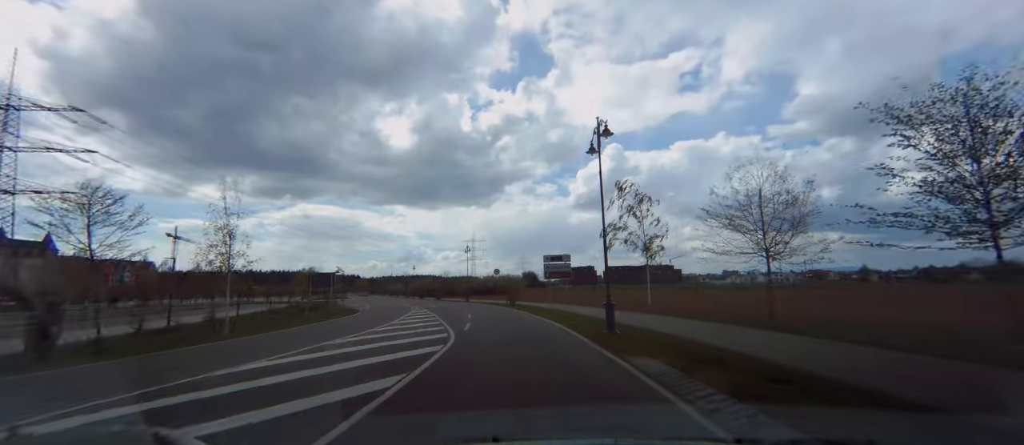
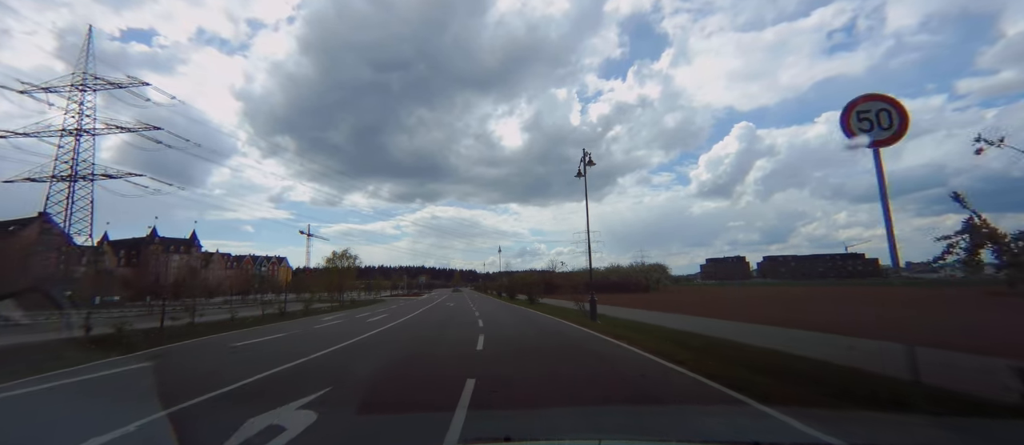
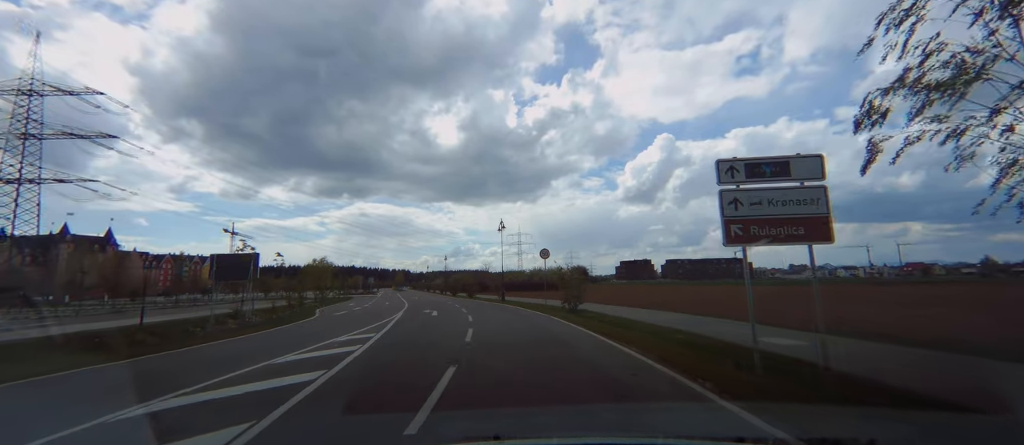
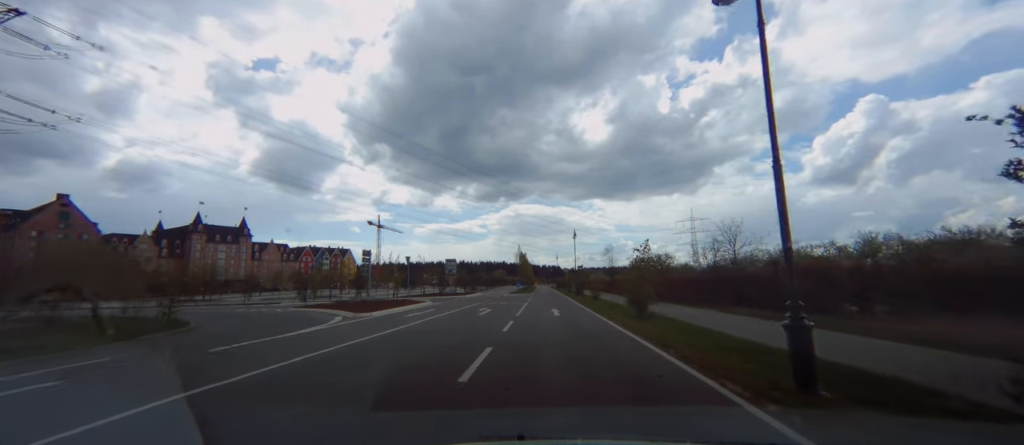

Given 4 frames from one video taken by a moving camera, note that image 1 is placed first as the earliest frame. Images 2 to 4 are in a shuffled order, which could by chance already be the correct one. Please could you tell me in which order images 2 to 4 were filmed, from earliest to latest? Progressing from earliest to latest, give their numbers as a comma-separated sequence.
3, 2, 4
